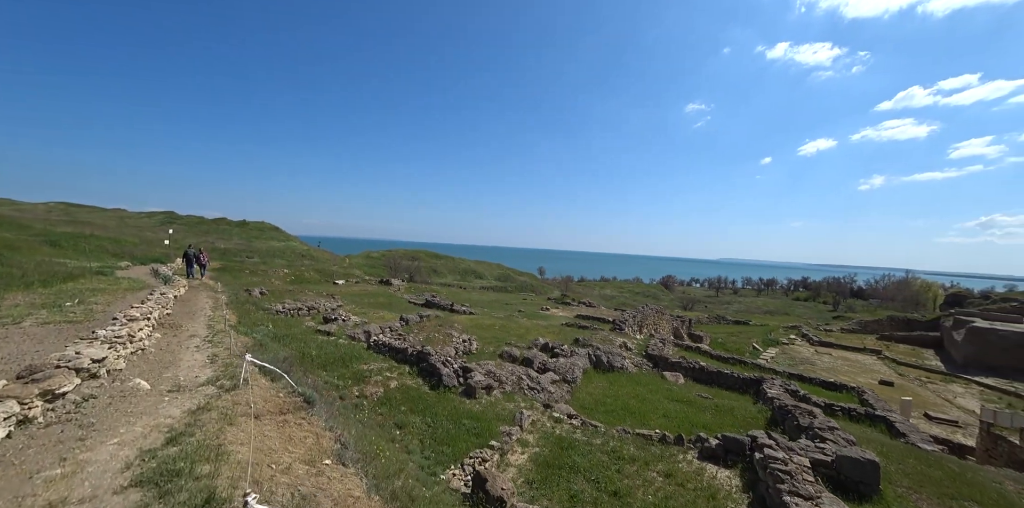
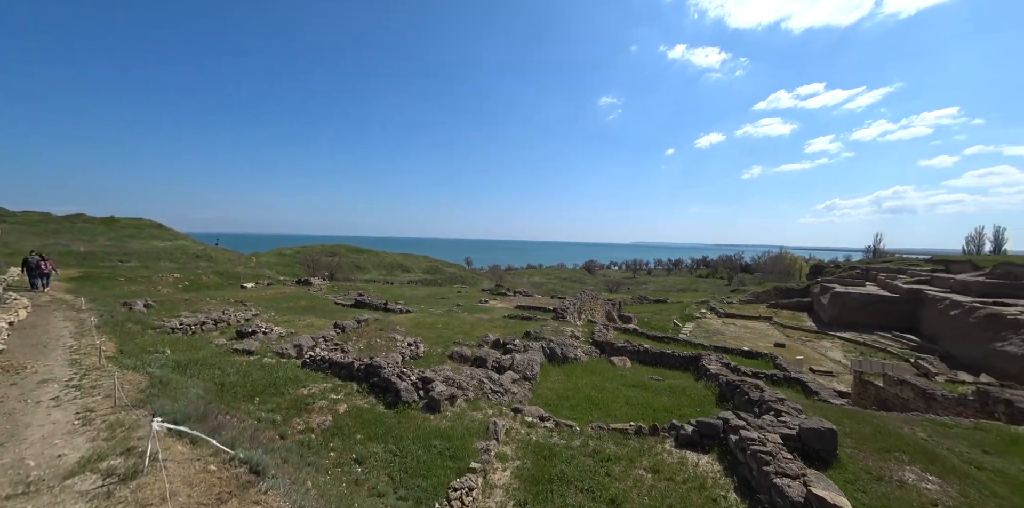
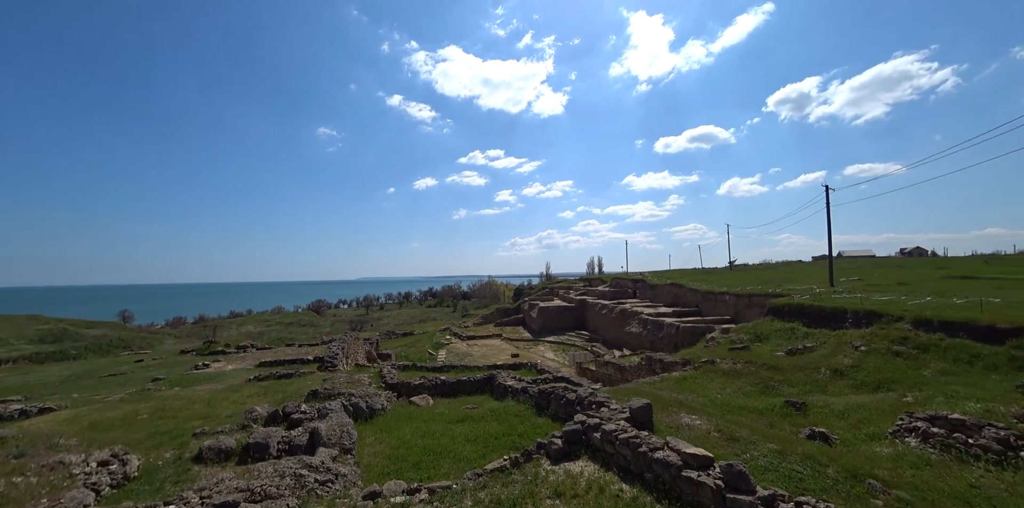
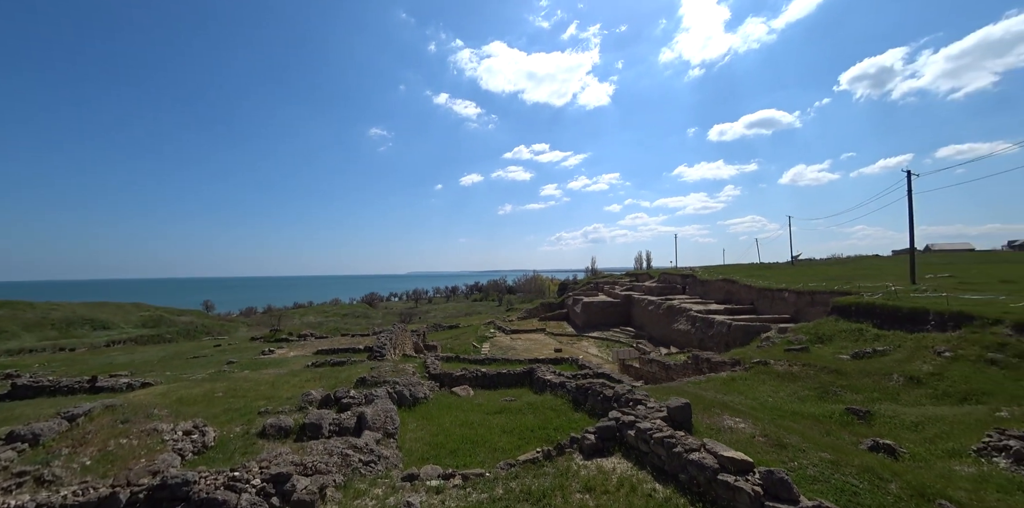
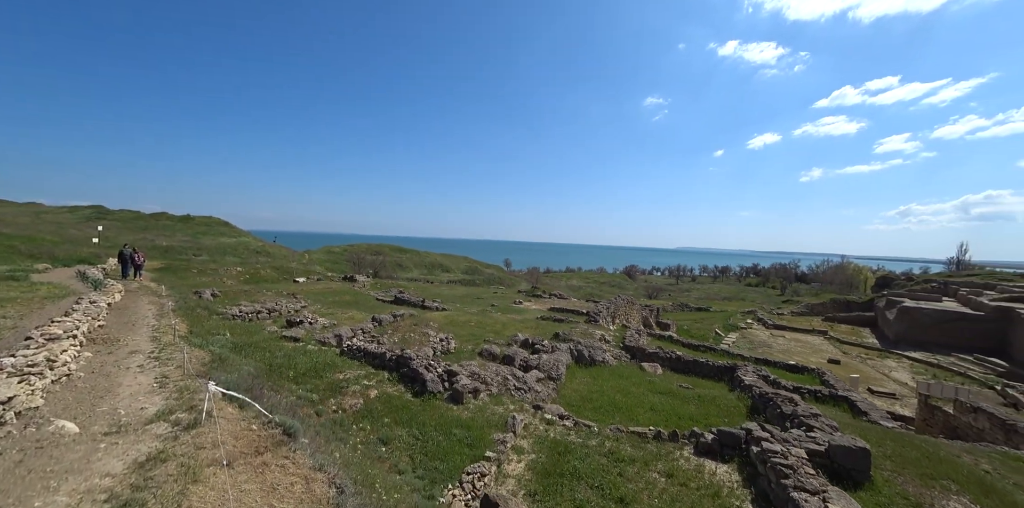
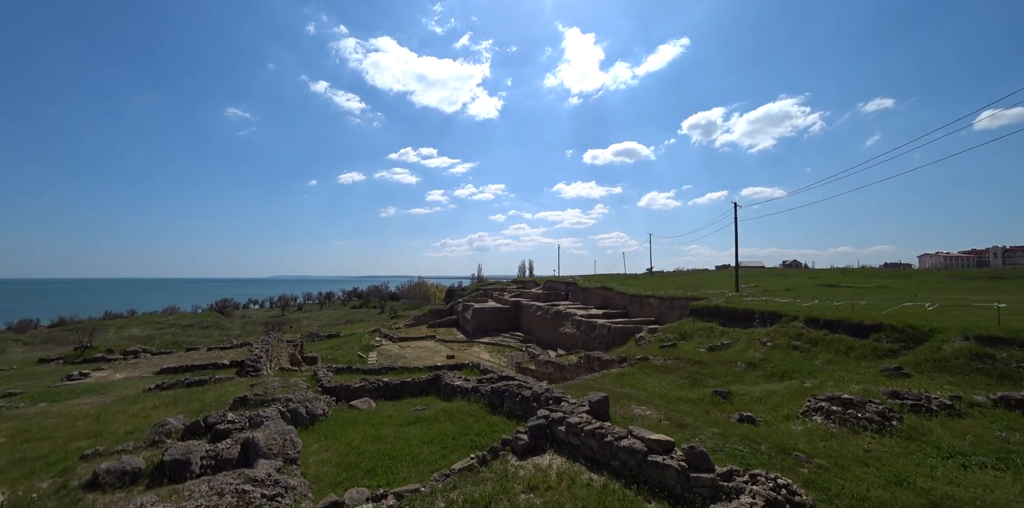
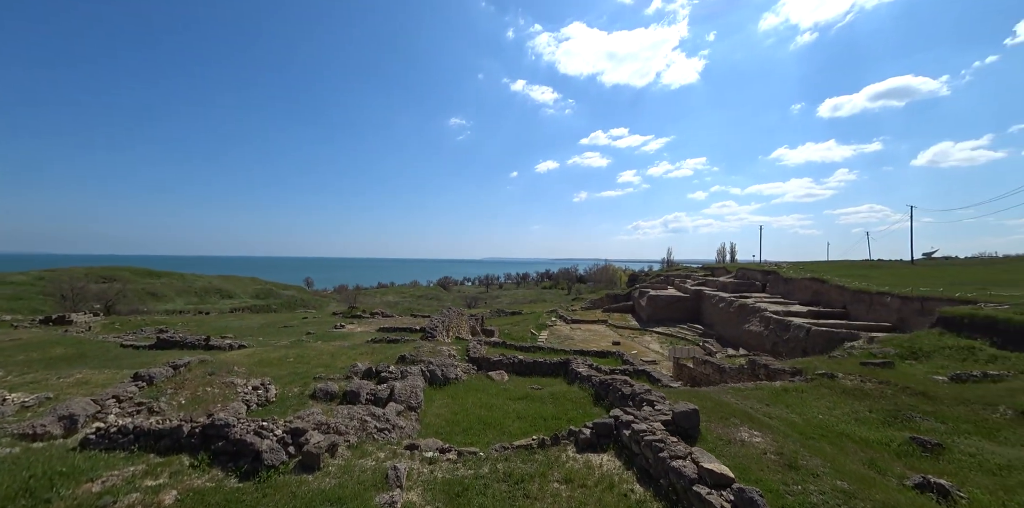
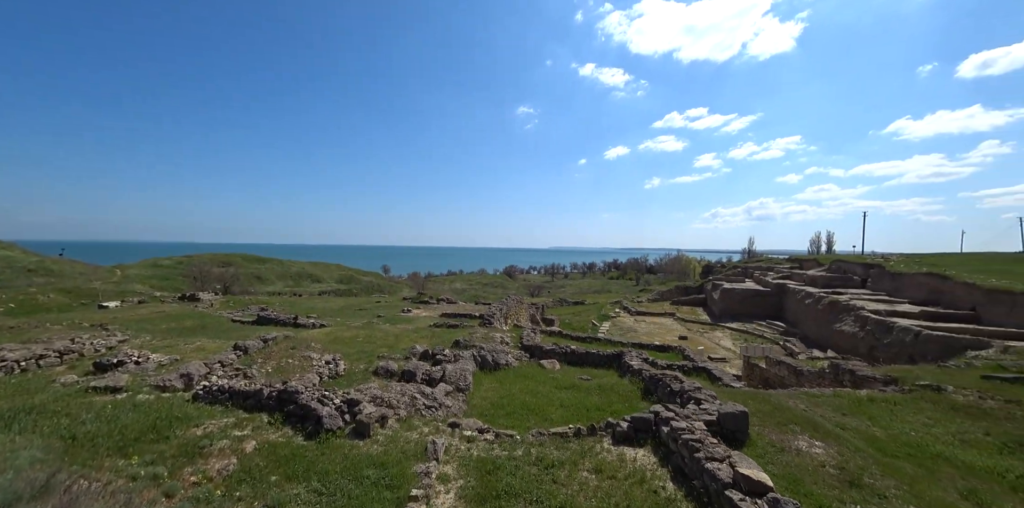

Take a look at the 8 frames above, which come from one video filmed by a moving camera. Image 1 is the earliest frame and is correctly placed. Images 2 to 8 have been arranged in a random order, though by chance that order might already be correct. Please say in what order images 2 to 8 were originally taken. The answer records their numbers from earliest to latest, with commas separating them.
5, 2, 8, 7, 4, 3, 6
